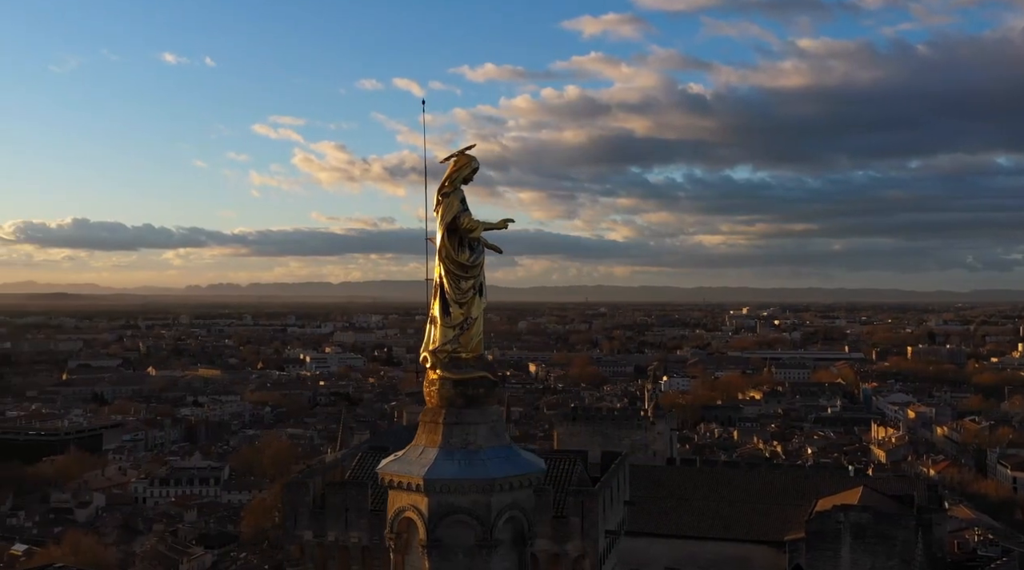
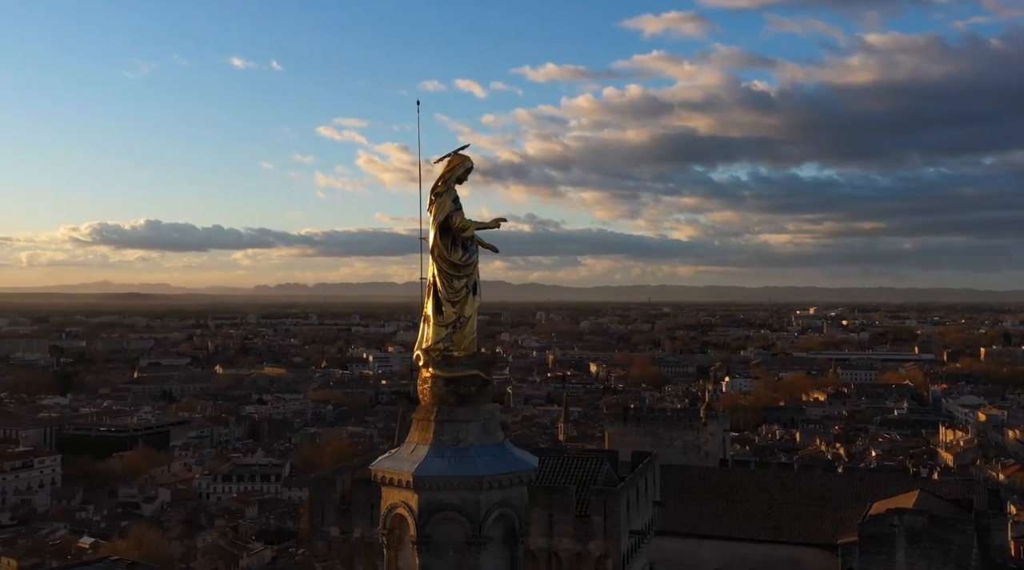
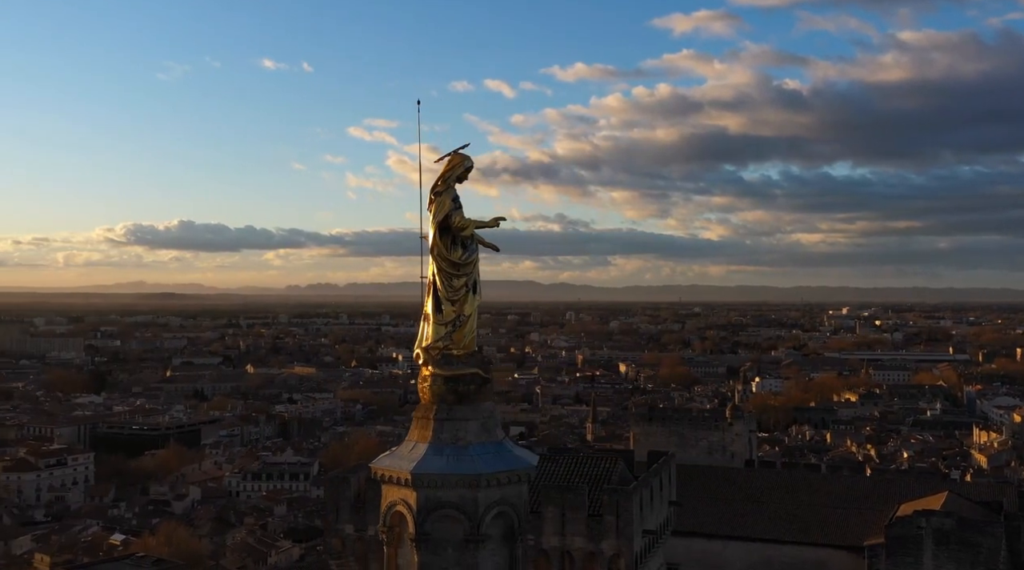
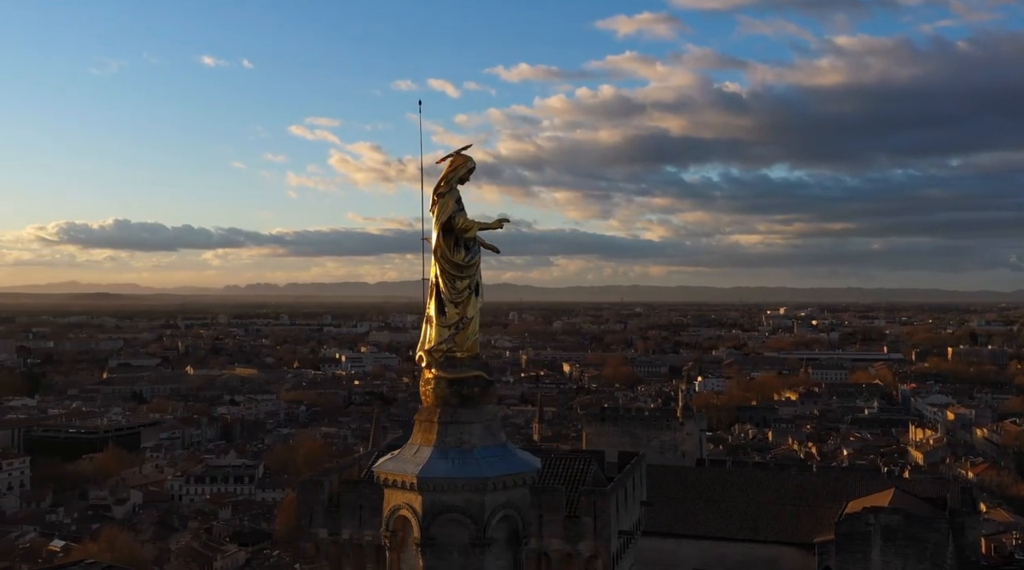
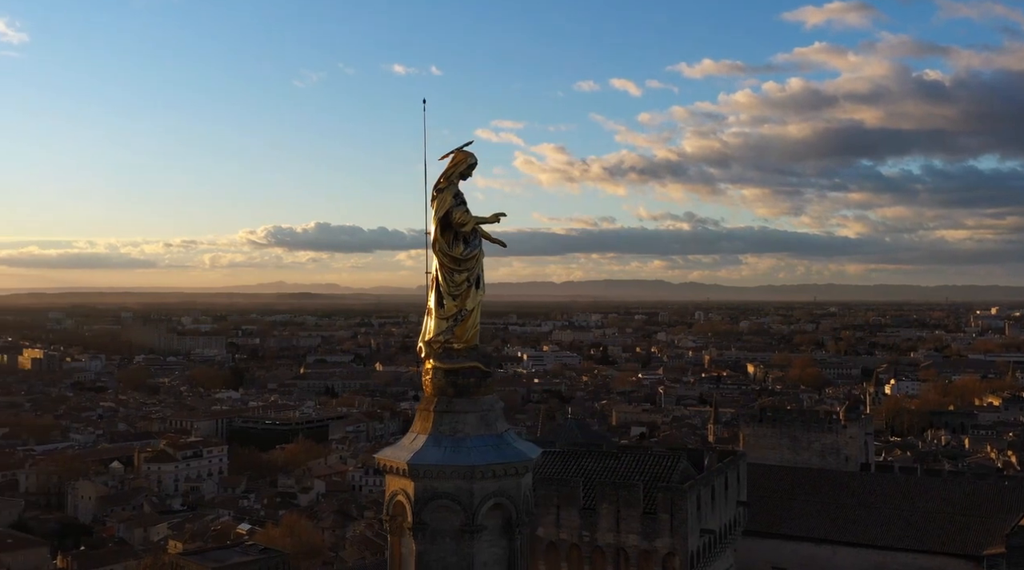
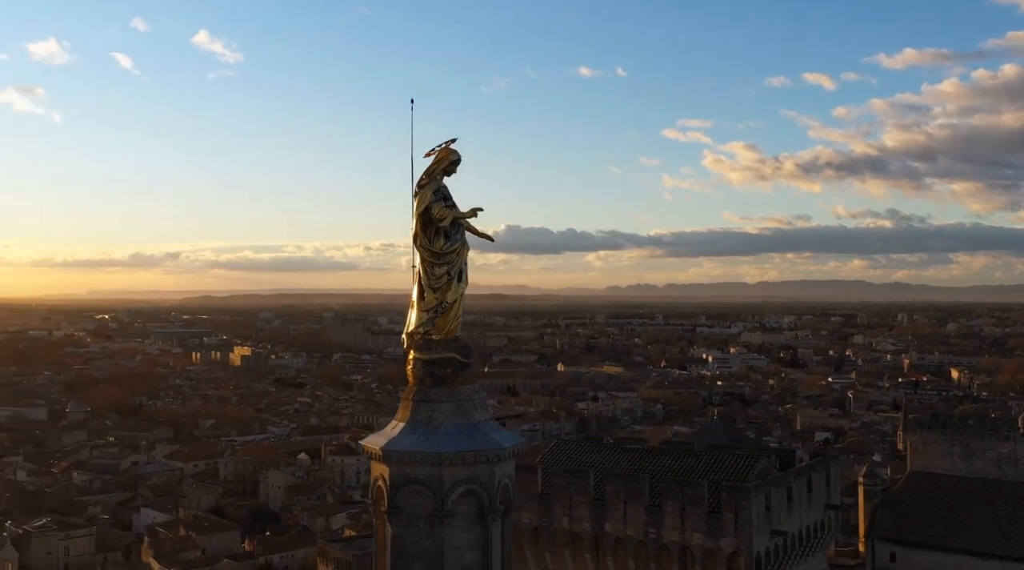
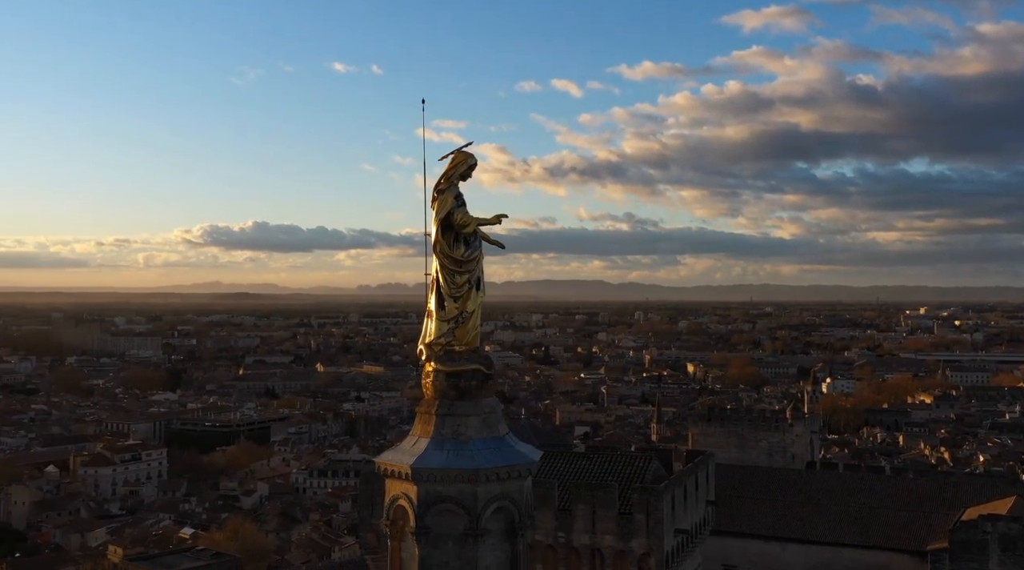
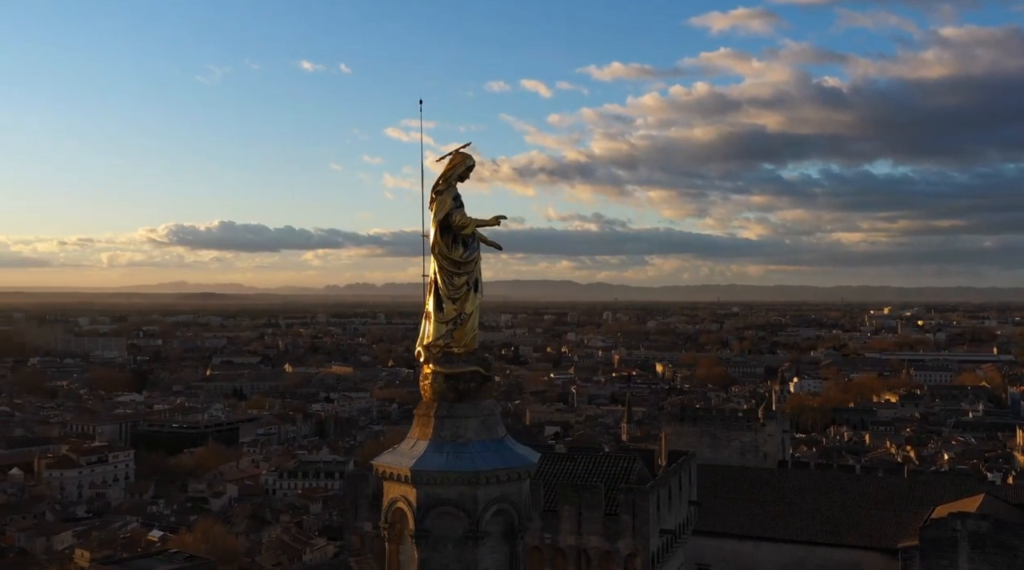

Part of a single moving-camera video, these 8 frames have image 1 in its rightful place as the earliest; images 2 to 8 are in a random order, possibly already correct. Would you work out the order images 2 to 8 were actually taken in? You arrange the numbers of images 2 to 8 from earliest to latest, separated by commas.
4, 2, 3, 8, 7, 5, 6
